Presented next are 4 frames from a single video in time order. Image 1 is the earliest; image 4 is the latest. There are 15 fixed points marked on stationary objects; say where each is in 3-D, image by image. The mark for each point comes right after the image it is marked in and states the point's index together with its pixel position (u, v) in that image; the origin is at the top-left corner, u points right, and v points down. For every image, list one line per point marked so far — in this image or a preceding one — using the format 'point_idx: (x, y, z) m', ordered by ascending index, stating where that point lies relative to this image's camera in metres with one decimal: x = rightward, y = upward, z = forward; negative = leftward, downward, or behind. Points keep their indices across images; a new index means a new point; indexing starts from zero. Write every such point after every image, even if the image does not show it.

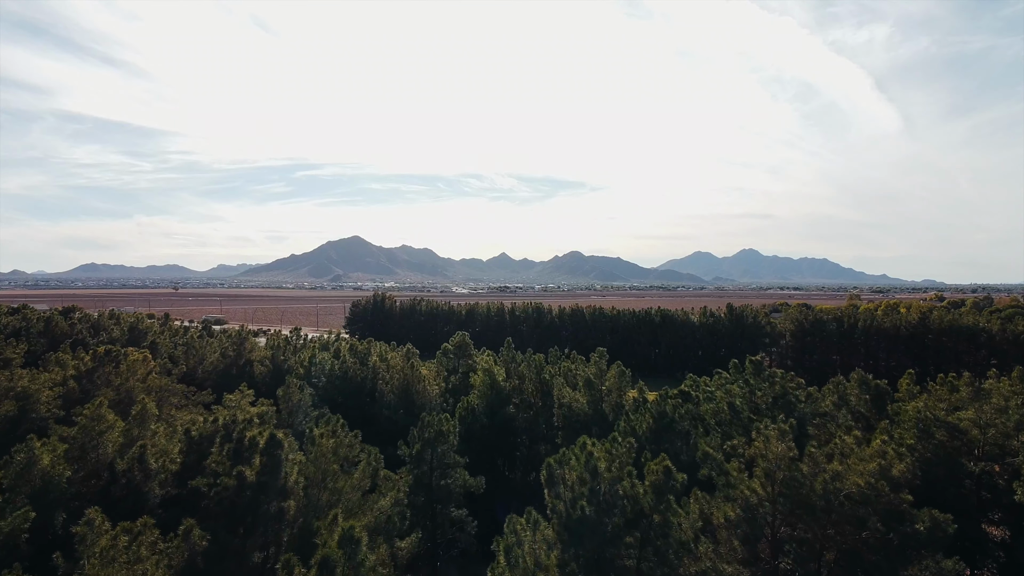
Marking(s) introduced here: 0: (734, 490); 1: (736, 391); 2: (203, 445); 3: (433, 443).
0: (+3.8, -3.4, +9.6) m
1: (+6.2, -2.9, +15.9) m
2: (-6.4, -3.3, +11.9) m
3: (-2.0, -4.0, +14.9) m
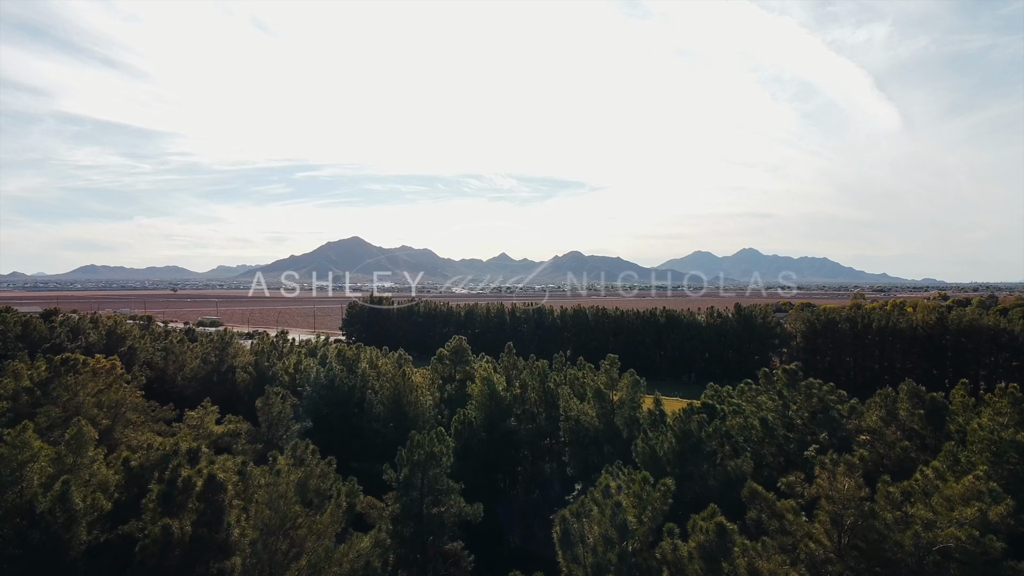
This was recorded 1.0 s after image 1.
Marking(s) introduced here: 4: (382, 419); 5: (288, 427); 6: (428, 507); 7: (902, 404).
0: (+3.8, -3.4, +7.7) m
1: (+6.3, -2.9, +14.0) m
2: (-6.4, -3.3, +10.0) m
3: (-2.0, -4.1, +13.0) m
4: (-4.4, -4.4, +19.2) m
5: (-7.4, -4.6, +19.0) m
6: (-1.9, -5.0, +12.9) m
7: (+8.9, -2.7, +13.1) m
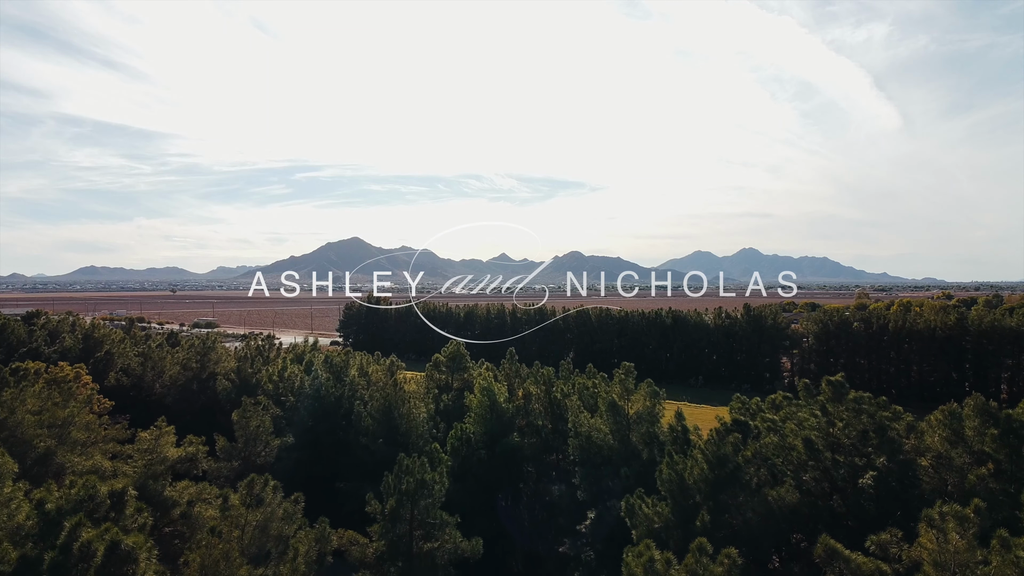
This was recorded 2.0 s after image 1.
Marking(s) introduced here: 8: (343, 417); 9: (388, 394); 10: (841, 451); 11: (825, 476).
0: (+3.9, -3.4, +5.9) m
1: (+6.4, -2.9, +12.2) m
2: (-6.3, -3.3, +8.2) m
3: (-1.9, -4.1, +11.2) m
4: (-4.3, -4.4, +17.4) m
5: (-7.4, -4.6, +17.2) m
6: (-1.8, -5.0, +11.1) m
7: (+9.0, -2.6, +11.2) m
8: (-5.6, -4.3, +19.0) m
9: (-3.8, -3.2, +17.6) m
10: (+6.7, -3.3, +11.5) m
11: (+6.3, -3.8, +11.4) m
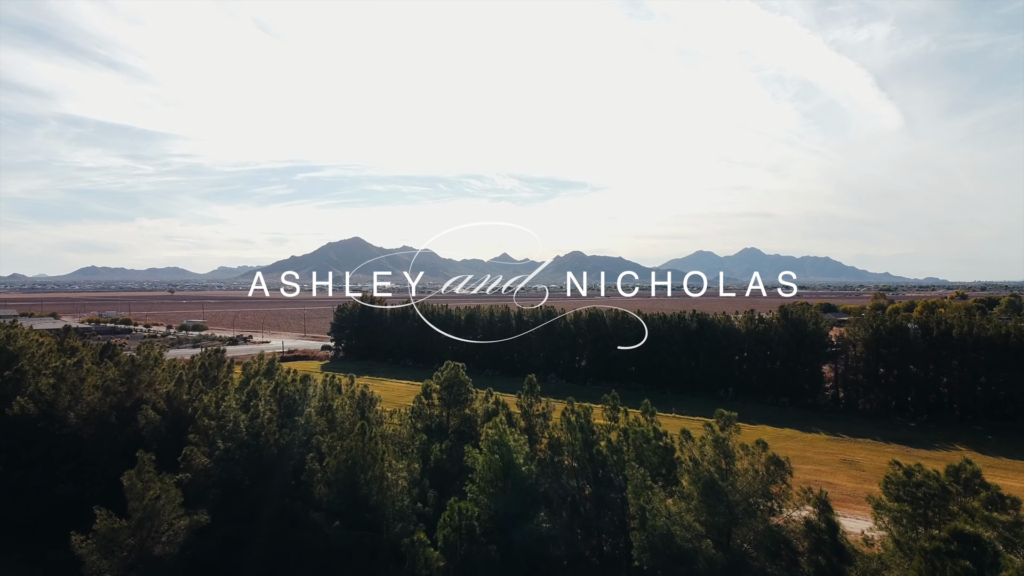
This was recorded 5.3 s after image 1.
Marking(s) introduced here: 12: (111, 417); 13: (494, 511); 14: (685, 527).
0: (+4.4, -3.5, +0.2) m
1: (+6.8, -3.0, +6.4) m
2: (-5.9, -3.4, +2.5) m
3: (-1.4, -4.1, +5.4) m
4: (-3.8, -4.5, +11.7) m
5: (-6.9, -4.7, +11.4) m
6: (-1.3, -5.0, +5.4) m
7: (+9.5, -2.7, +5.5) m
8: (-5.1, -4.4, +13.3) m
9: (-3.3, -3.3, +11.9) m
10: (+7.1, -3.3, +5.7) m
11: (+6.7, -3.8, +5.6) m
12: (-13.2, -4.2, +18.9) m
13: (-0.3, -4.2, +10.8) m
14: (+2.7, -3.7, +8.8) m
